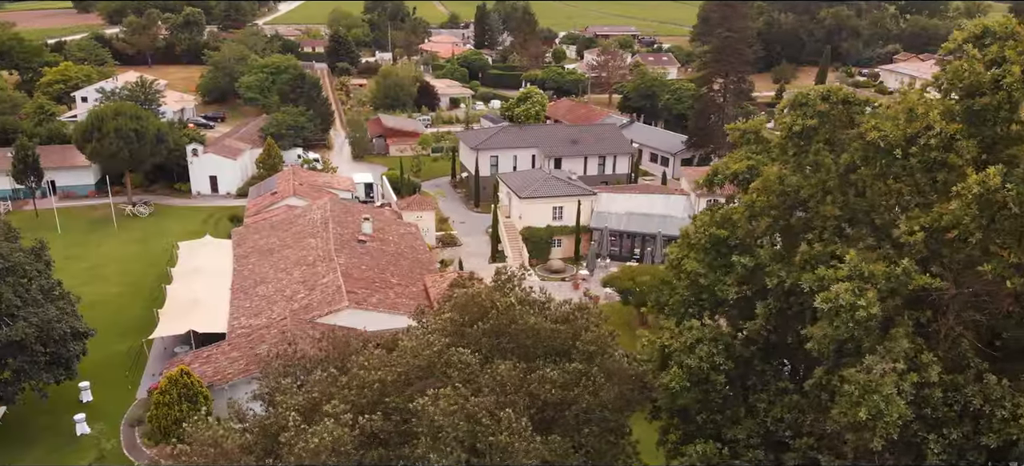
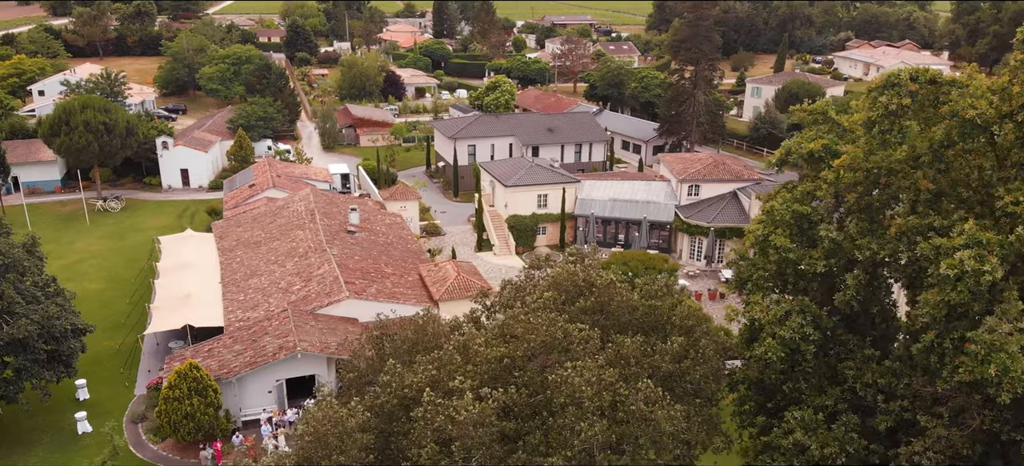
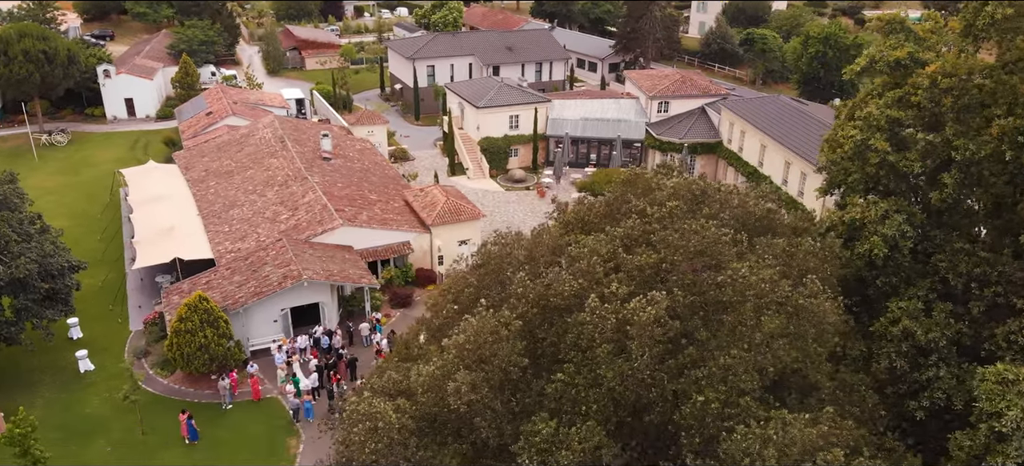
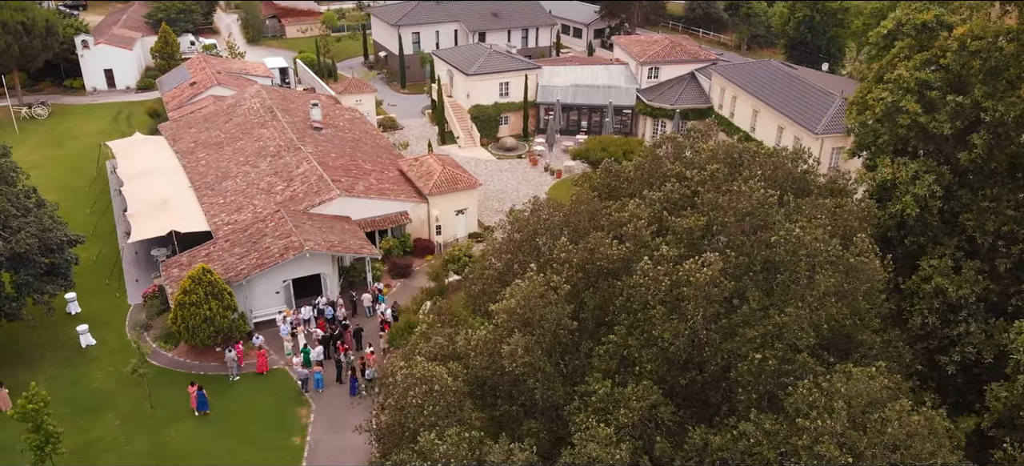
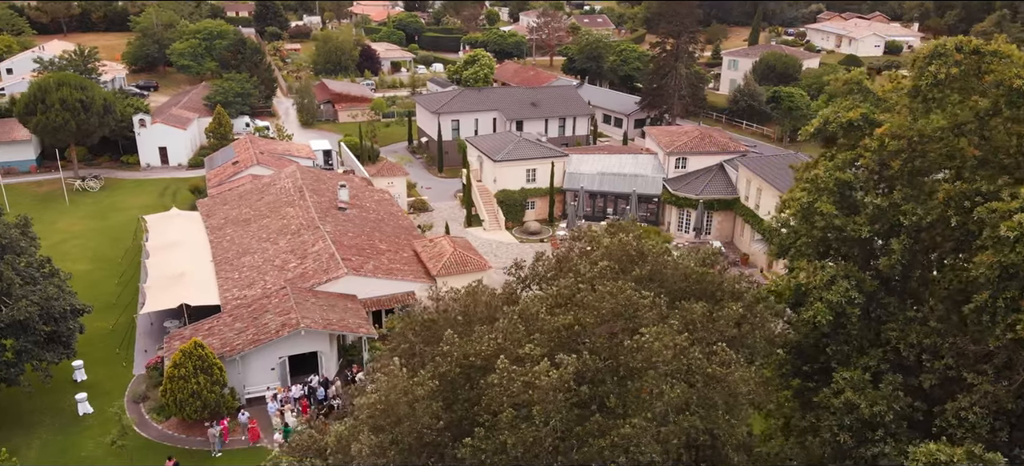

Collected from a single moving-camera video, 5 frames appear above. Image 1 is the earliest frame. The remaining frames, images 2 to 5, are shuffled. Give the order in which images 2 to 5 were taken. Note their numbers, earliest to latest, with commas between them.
2, 5, 3, 4
